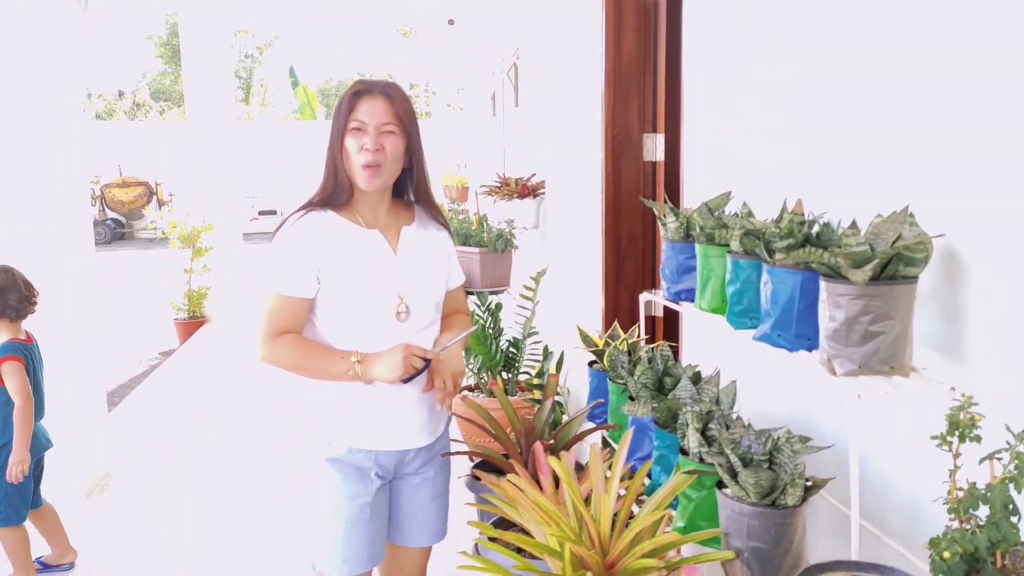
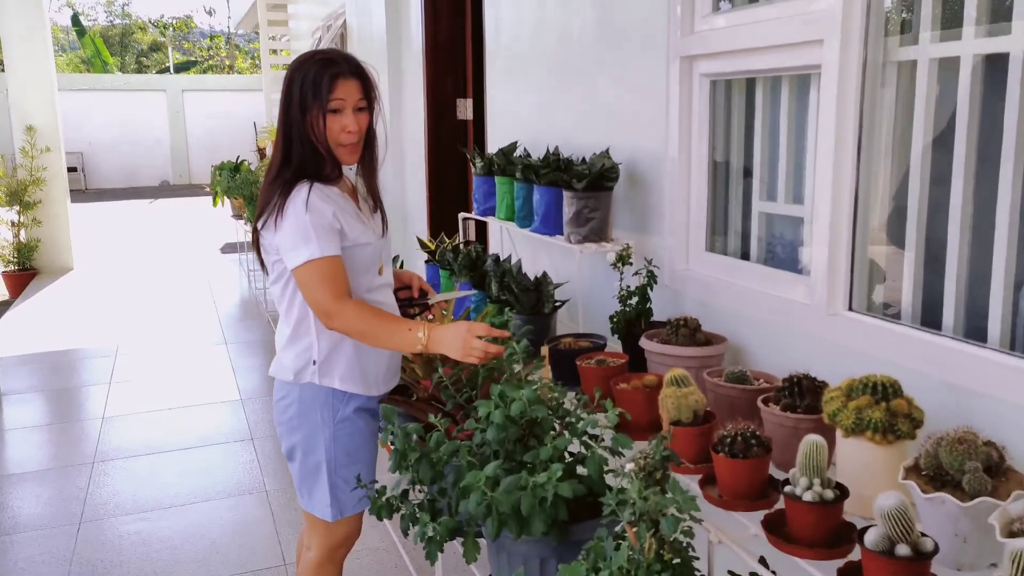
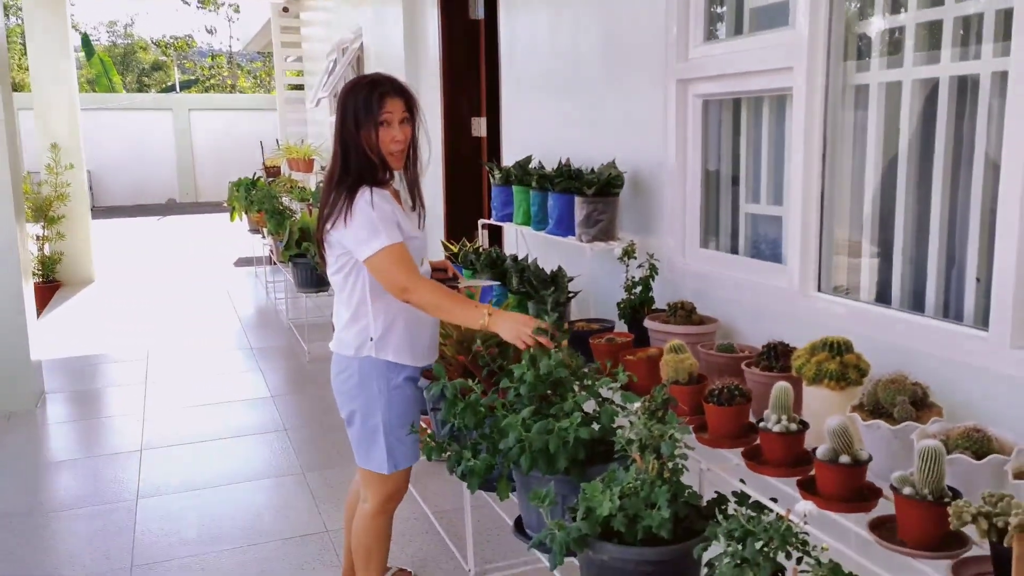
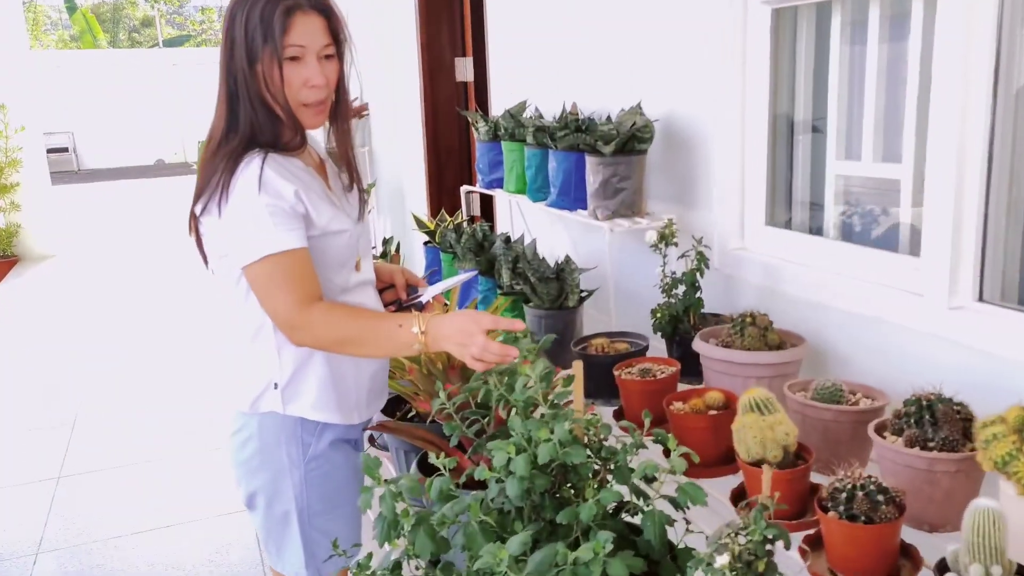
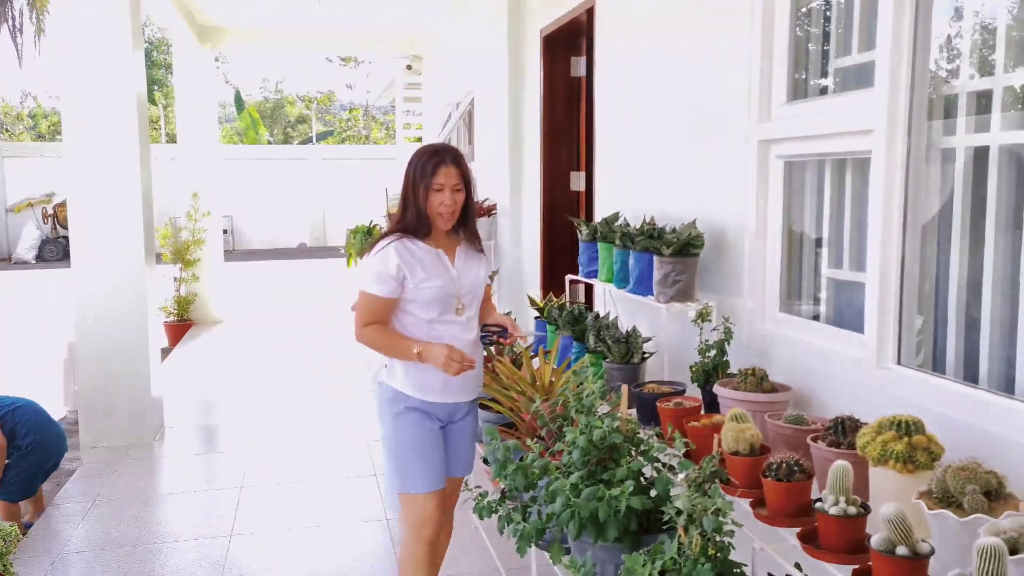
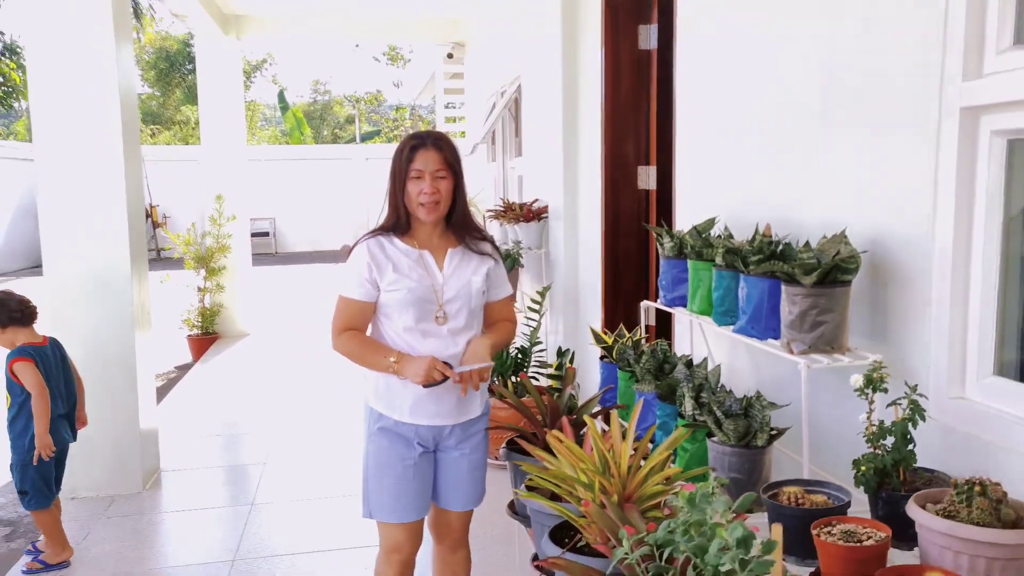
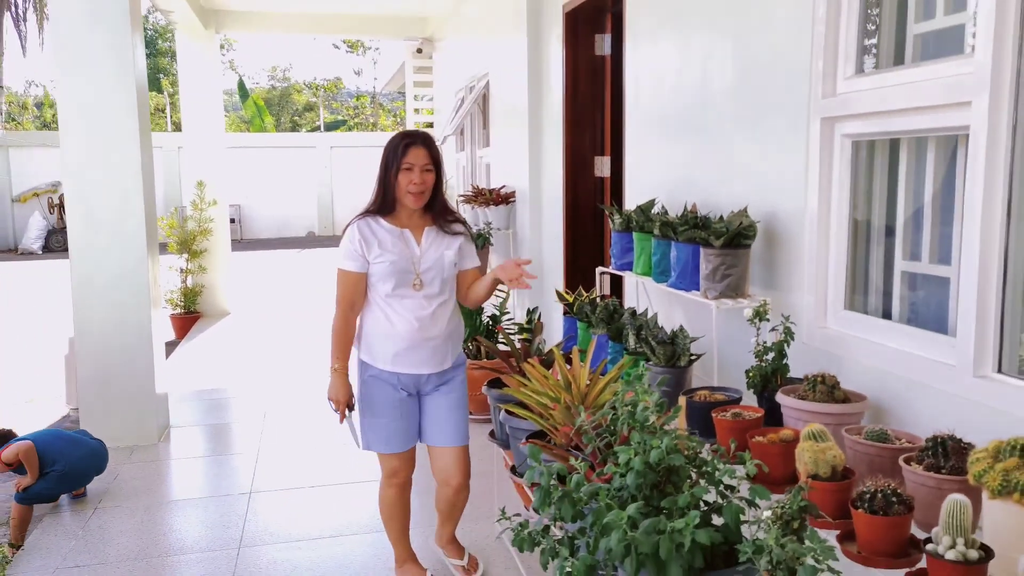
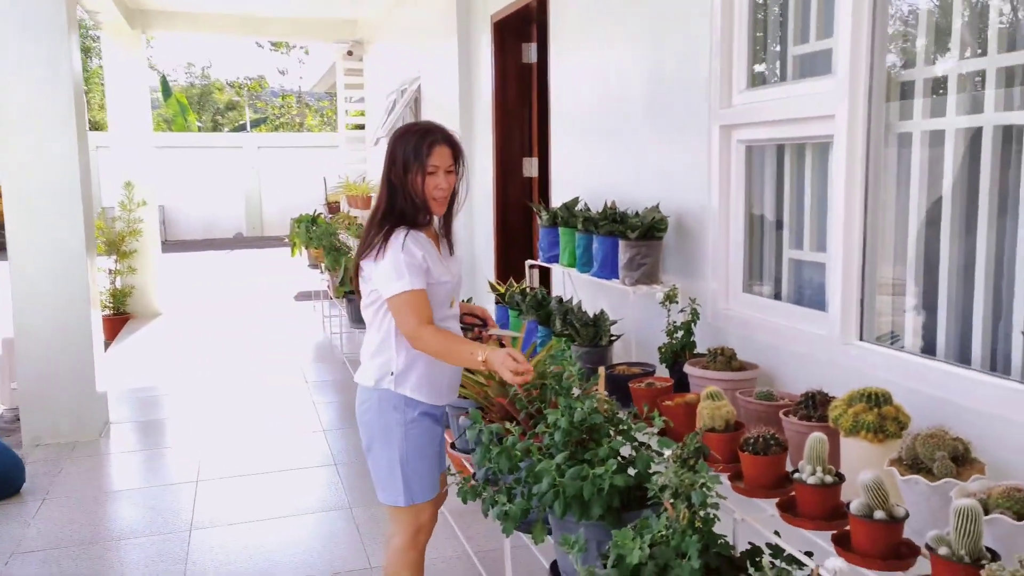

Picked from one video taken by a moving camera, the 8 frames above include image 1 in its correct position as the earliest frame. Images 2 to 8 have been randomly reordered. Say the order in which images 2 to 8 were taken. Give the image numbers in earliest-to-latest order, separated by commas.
6, 7, 5, 8, 3, 2, 4
